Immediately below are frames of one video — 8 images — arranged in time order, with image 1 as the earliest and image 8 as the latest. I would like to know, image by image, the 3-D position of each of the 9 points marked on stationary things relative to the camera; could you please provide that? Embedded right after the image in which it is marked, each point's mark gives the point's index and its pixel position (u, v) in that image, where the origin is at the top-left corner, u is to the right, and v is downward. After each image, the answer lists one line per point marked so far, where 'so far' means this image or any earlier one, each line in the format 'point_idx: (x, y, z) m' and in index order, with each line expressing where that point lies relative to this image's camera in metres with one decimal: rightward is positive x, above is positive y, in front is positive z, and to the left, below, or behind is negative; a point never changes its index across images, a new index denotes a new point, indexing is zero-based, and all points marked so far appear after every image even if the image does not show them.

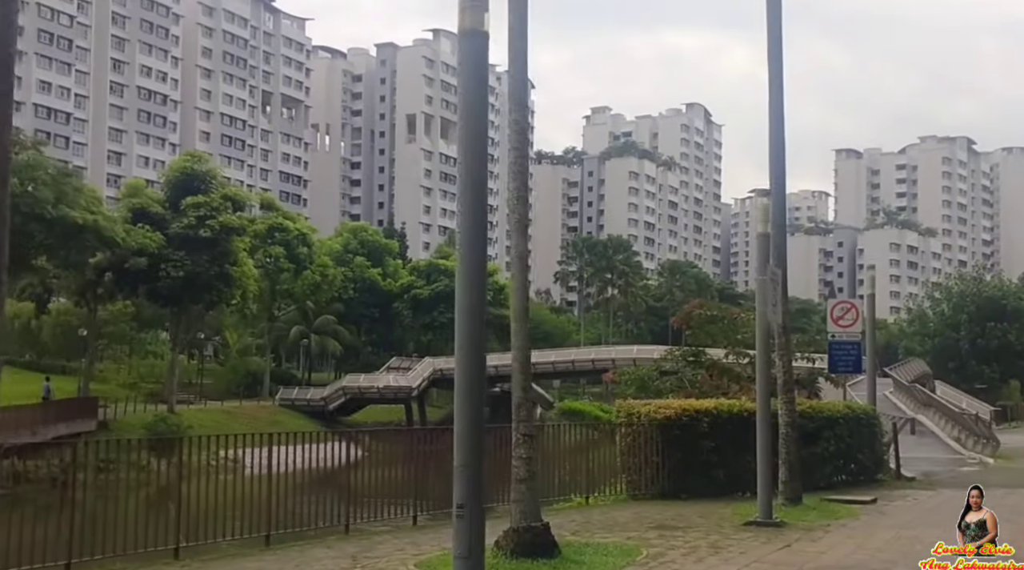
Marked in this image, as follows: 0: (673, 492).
0: (+2.1, -2.8, +14.5) m
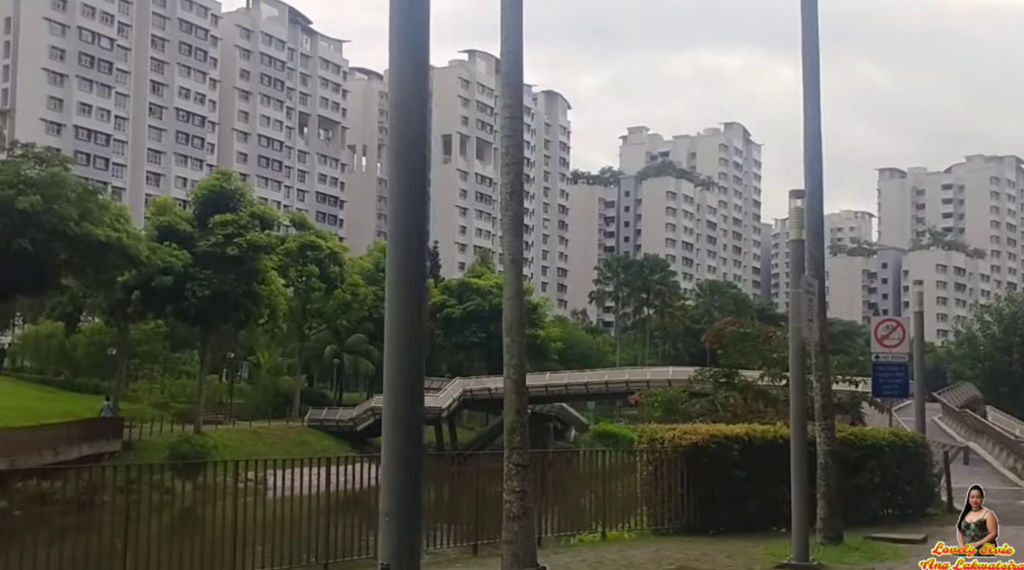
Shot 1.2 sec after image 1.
0: (+2.2, -3.0, +13.2) m
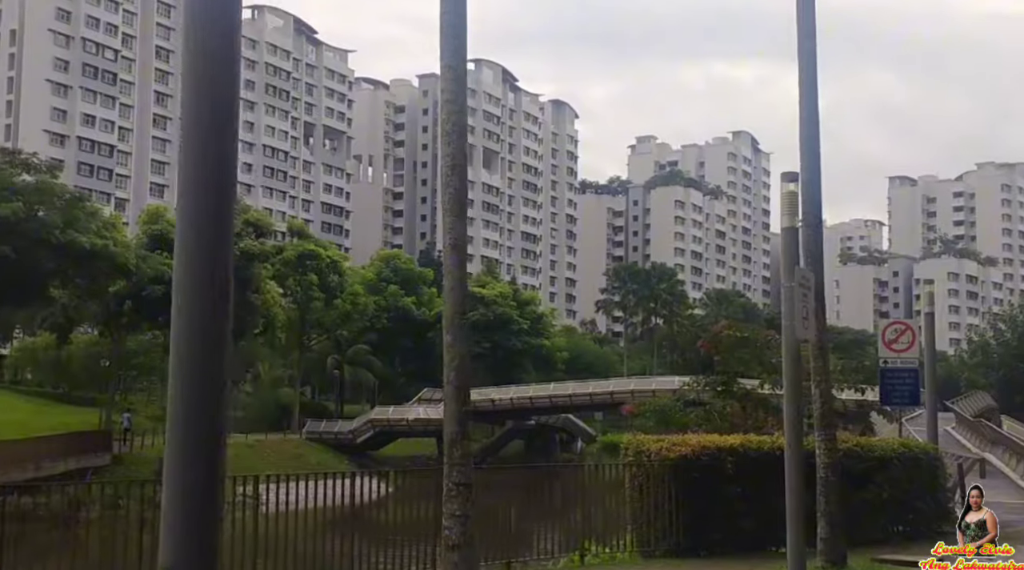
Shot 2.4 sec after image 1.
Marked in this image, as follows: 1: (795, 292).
0: (+1.9, -2.9, +12.1) m
1: (+2.4, -0.1, +9.3) m
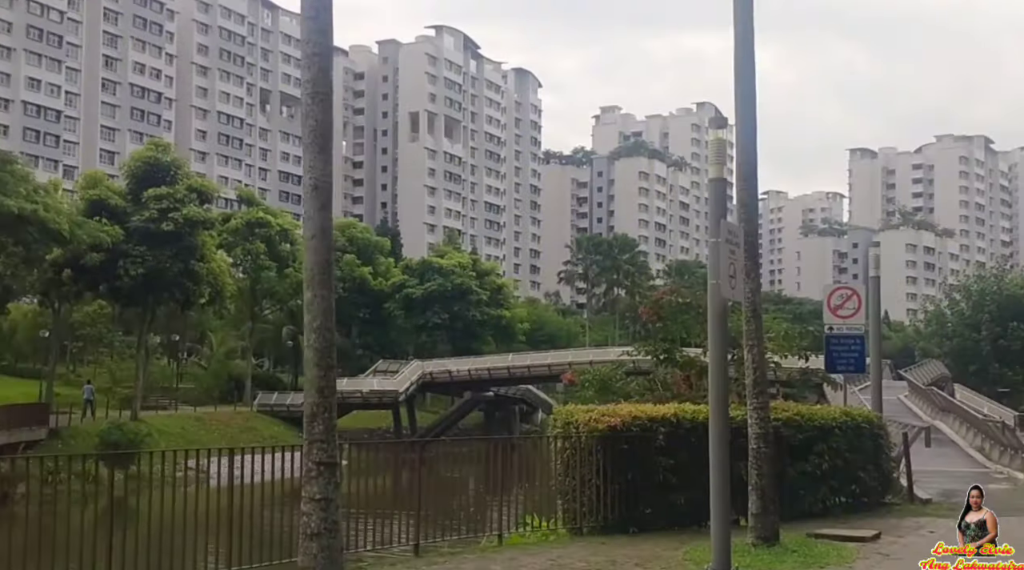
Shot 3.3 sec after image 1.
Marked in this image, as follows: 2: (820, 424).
0: (+1.1, -2.5, +11.3) m
1: (+1.6, +0.3, +8.5) m
2: (+3.7, -1.6, +12.9) m
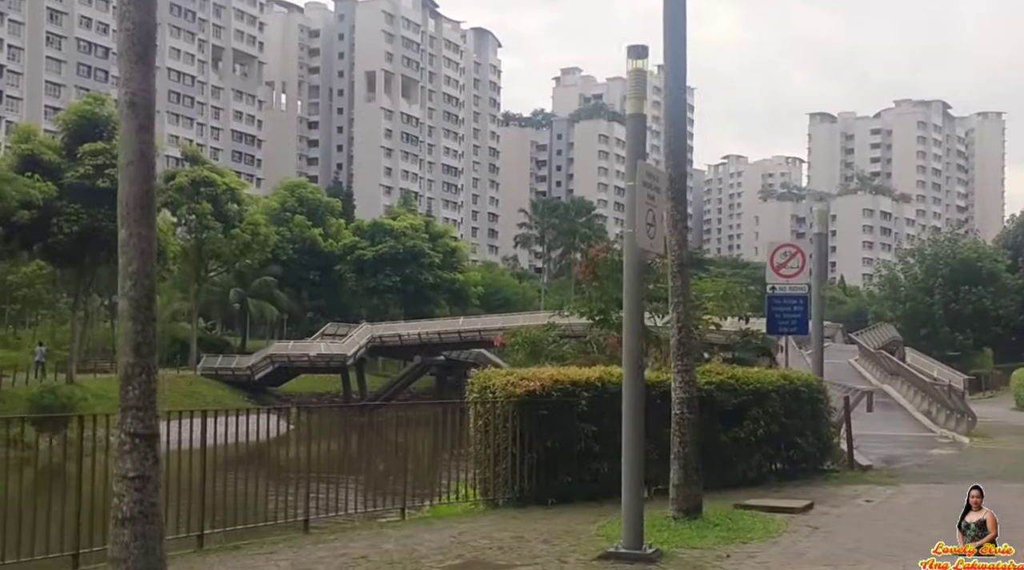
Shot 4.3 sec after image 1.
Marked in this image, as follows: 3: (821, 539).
0: (+0.2, -2.1, +10.6) m
1: (+0.9, +0.6, +7.7) m
2: (+2.8, -1.1, +12.2) m
3: (+2.4, -2.0, +8.6) m
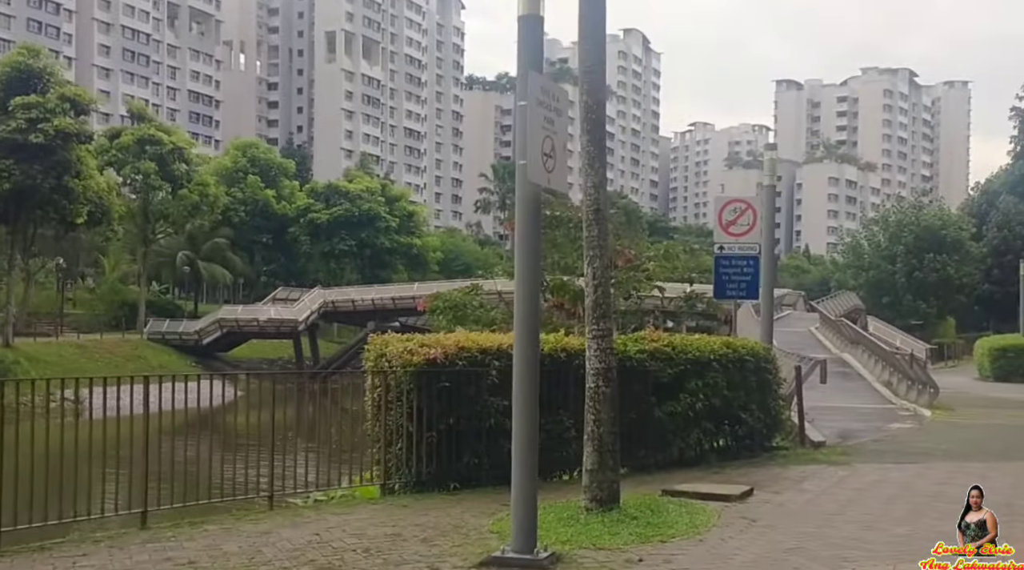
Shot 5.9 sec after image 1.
0: (-0.7, -1.7, +9.2) m
1: (+0.1, +0.9, +6.3) m
2: (+1.8, -0.7, +10.9) m
3: (+1.6, -1.7, +7.4) m
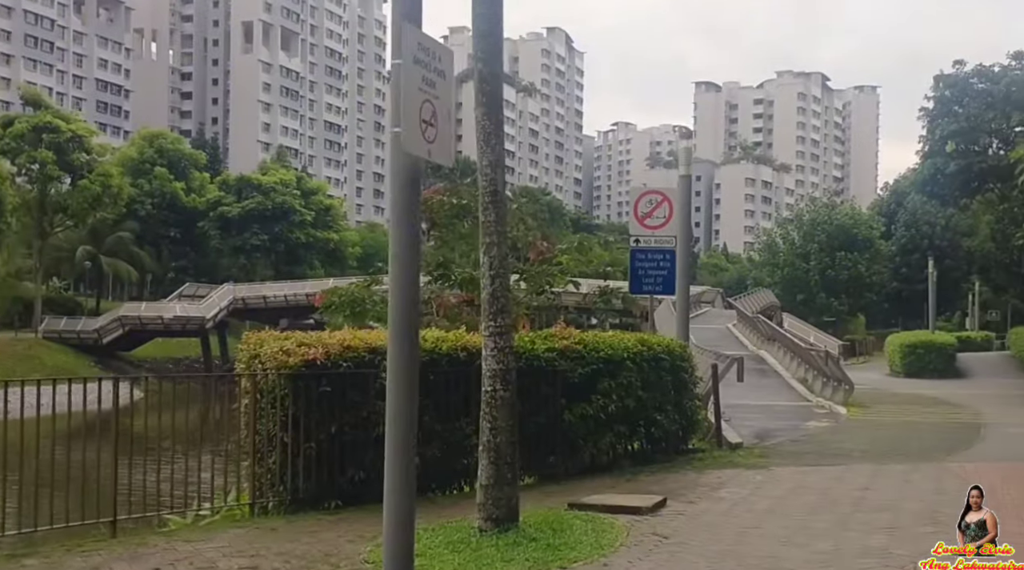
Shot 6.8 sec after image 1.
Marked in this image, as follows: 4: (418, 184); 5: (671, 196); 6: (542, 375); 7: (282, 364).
0: (-1.5, -1.6, +8.3) m
1: (-0.5, +1.0, +5.3) m
2: (+0.9, -0.6, +10.1) m
3: (+0.9, -1.6, +6.5) m
4: (-0.5, +0.5, +5.4) m
5: (+1.9, +1.1, +12.8) m
6: (+0.3, -0.8, +9.8) m
7: (-1.7, -0.6, +8.1) m
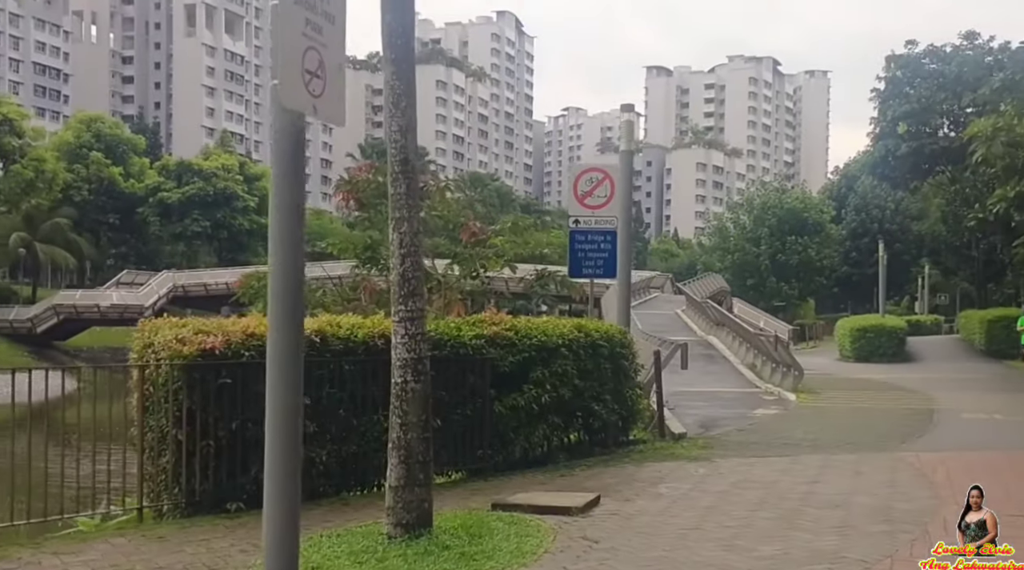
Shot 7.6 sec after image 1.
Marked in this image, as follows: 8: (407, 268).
0: (-2.0, -1.5, +7.5) m
1: (-0.9, +1.1, +4.6) m
2: (+0.3, -0.5, +9.4) m
3: (+0.5, -1.5, +5.9) m
4: (-0.9, +0.6, +4.7) m
5: (+1.1, +1.3, +12.1) m
6: (-0.4, -0.7, +9.1) m
7: (-2.2, -0.5, +7.4) m
8: (-0.6, +0.1, +6.2) m
